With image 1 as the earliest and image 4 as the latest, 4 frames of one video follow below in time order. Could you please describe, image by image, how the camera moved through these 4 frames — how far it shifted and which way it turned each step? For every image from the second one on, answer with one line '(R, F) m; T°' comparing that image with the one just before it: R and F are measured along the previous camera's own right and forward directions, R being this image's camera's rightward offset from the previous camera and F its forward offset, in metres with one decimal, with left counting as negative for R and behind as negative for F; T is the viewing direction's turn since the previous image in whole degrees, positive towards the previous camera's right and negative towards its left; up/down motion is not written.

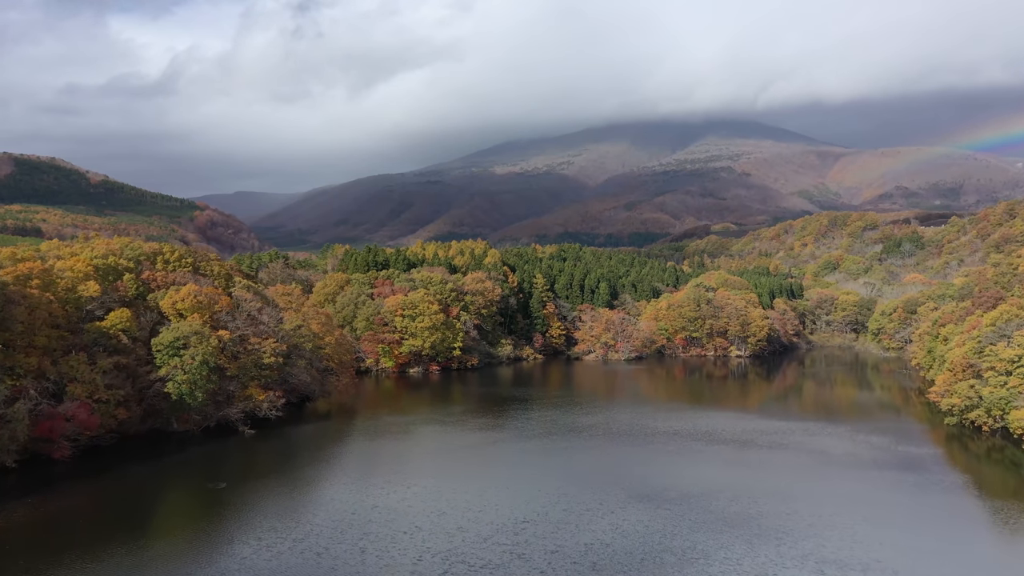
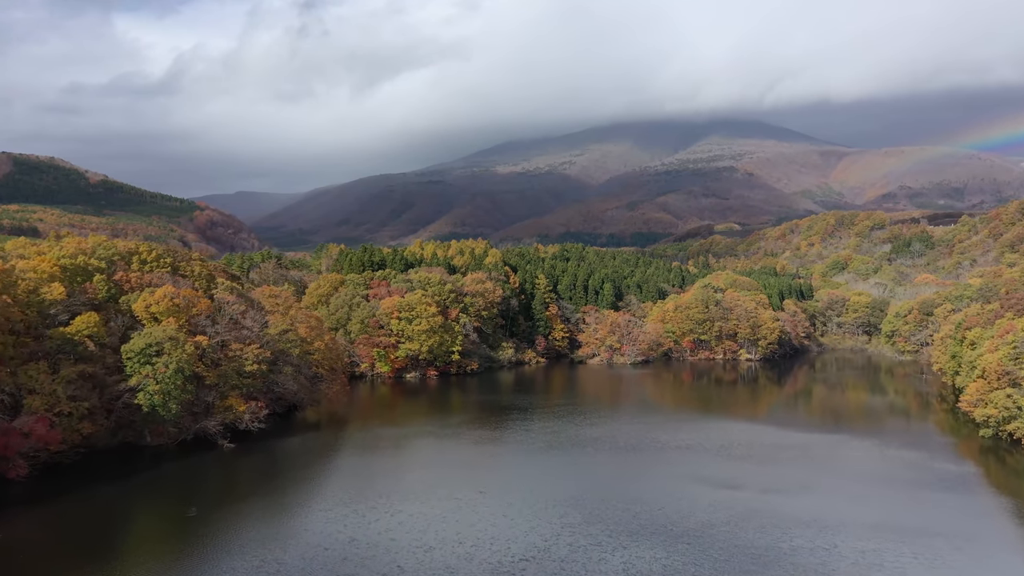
(+0.1, +3.1) m; 0°
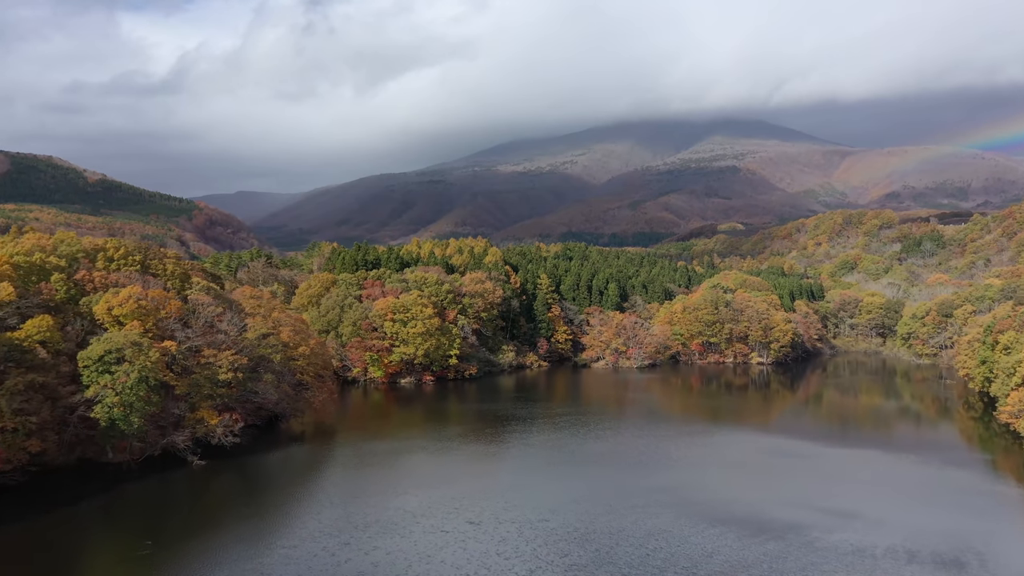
(+0.1, +3.7) m; 0°
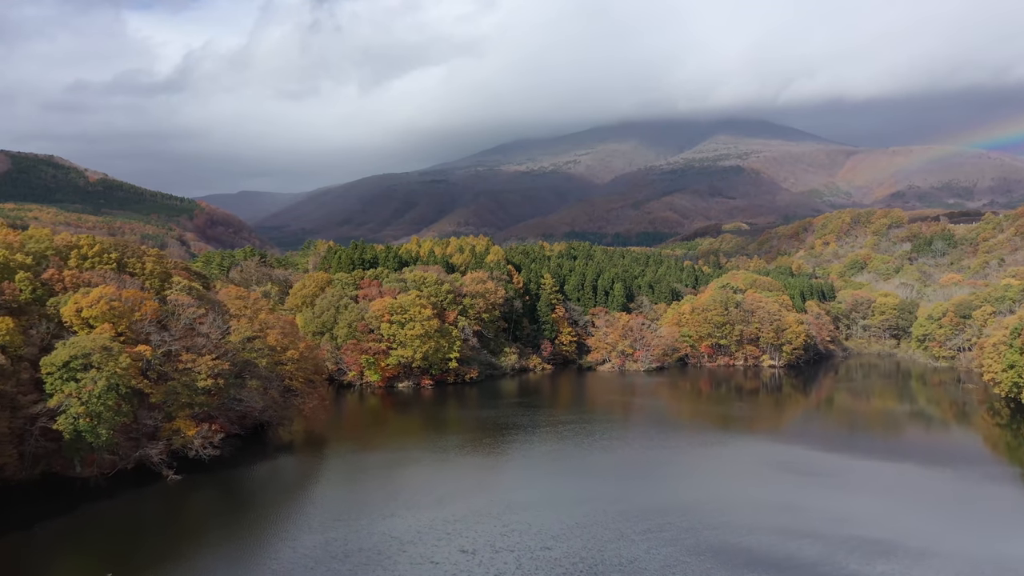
(0.0, +2.8) m; 0°
